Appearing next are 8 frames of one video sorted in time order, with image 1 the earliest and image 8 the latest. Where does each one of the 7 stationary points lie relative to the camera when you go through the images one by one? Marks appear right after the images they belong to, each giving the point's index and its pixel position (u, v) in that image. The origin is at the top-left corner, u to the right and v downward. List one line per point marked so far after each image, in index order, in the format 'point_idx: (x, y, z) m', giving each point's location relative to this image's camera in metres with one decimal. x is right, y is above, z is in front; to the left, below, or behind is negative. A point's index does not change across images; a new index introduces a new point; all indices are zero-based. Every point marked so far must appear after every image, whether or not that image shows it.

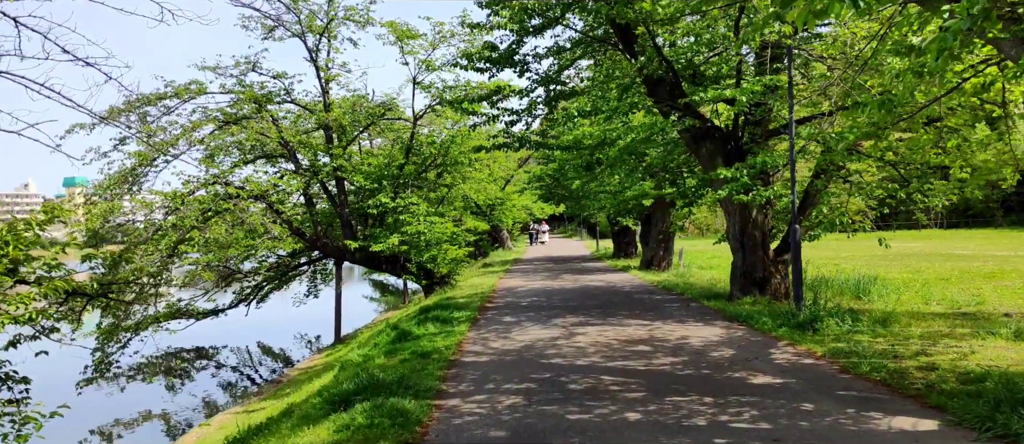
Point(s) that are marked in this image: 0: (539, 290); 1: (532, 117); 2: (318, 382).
0: (+0.6, -1.6, +18.4) m
1: (+0.4, +1.9, +14.3) m
2: (-3.1, -2.5, +12.5) m
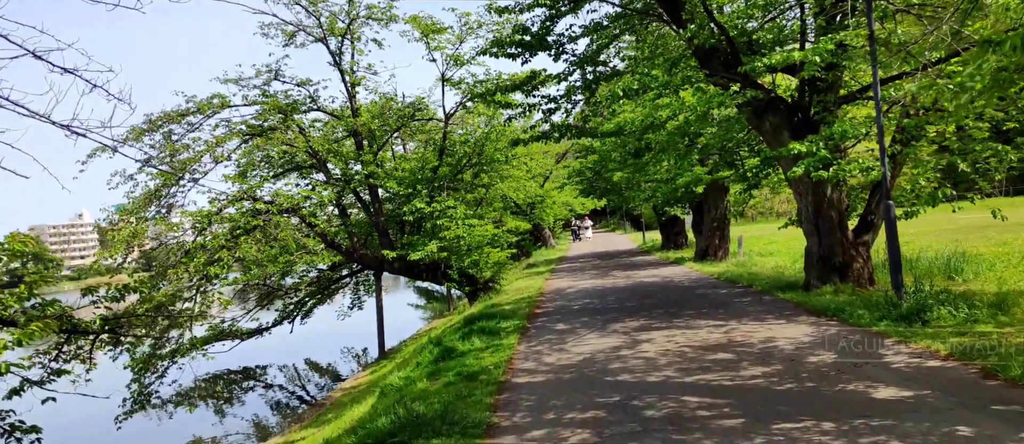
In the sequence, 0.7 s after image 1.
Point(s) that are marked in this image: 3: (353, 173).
0: (+1.7, -1.5, +17.1) m
1: (+1.0, +1.9, +13.1) m
2: (-2.2, -2.7, +11.4) m
3: (-3.9, +1.2, +19.9) m
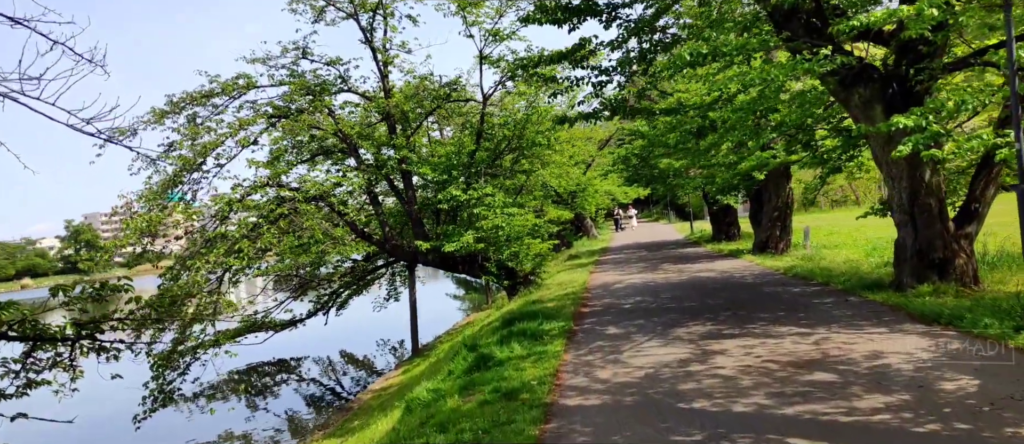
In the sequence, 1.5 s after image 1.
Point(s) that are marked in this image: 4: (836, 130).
0: (+2.5, -1.3, +15.6) m
1: (+1.7, +2.1, +11.5) m
2: (-1.6, -2.5, +10.1) m
3: (-2.9, +1.5, +18.6) m
4: (+4.7, +1.3, +11.6) m
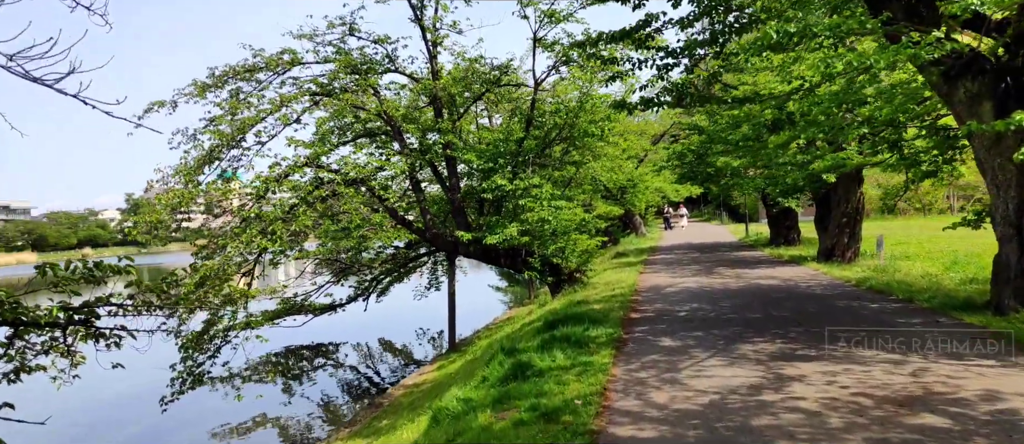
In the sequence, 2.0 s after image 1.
0: (+3.3, -1.3, +14.4) m
1: (+2.4, +2.1, +10.4) m
2: (-1.2, -2.4, +9.2) m
3: (-1.8, +1.8, +17.7) m
4: (+5.4, +1.2, +10.3) m
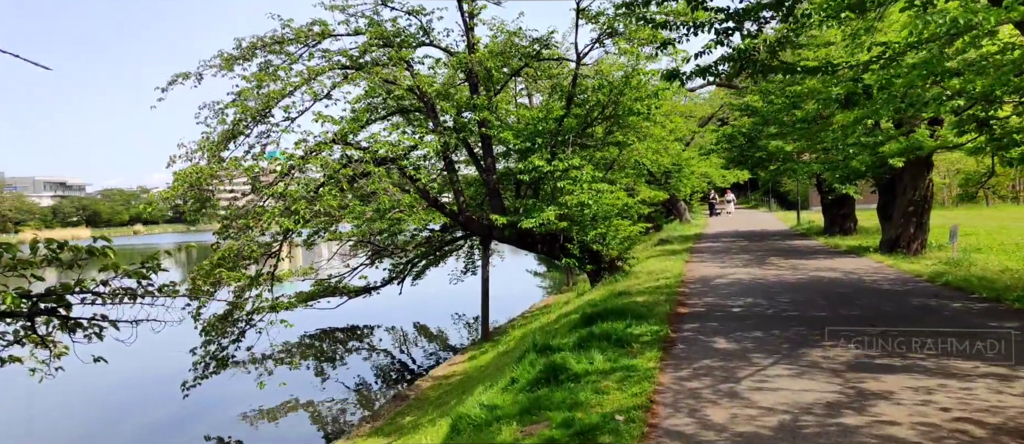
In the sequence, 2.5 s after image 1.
0: (+4.0, -1.1, +13.2) m
1: (+2.8, +2.3, +9.2) m
2: (-0.9, -2.2, +8.3) m
3: (-1.0, +2.1, +16.7) m
4: (+5.9, +1.3, +9.0) m
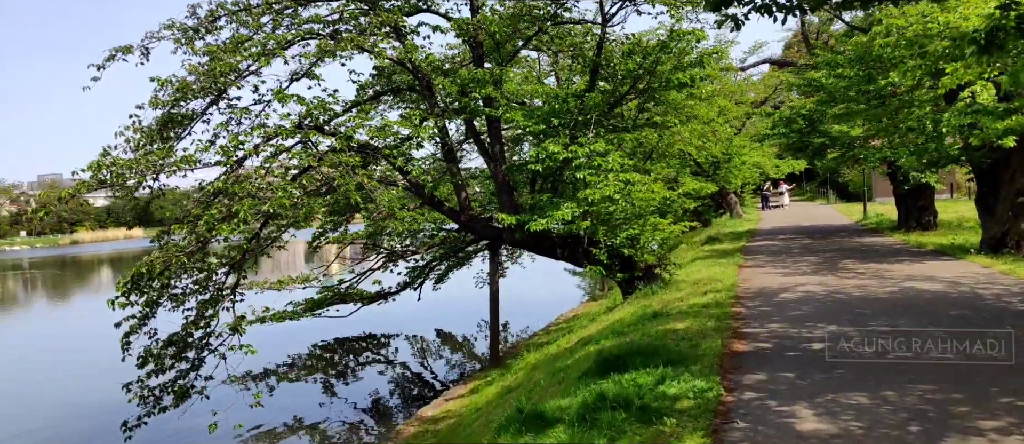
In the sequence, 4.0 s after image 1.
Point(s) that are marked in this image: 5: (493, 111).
0: (+4.0, -1.0, +10.1) m
1: (+2.6, +2.3, +6.1) m
2: (-1.1, -2.2, +5.4) m
3: (-0.8, +2.1, +13.8) m
4: (+5.6, +1.3, +5.7) m
5: (-0.3, +1.9, +13.4) m
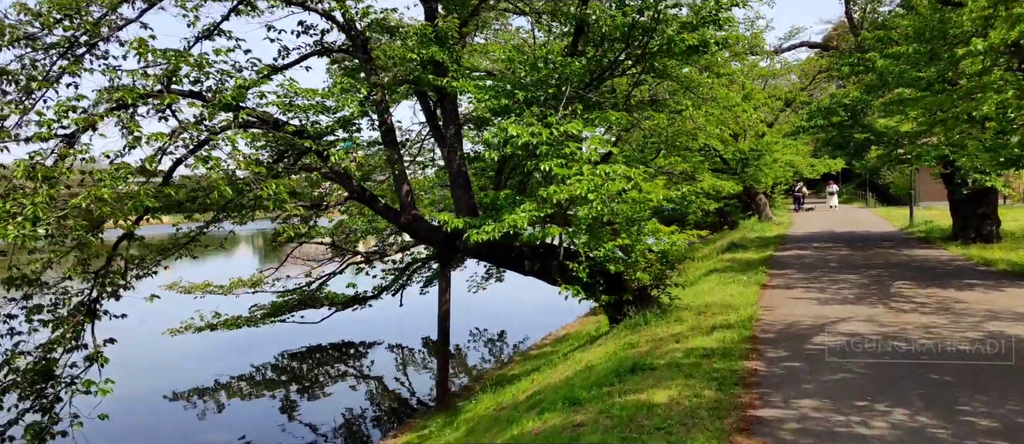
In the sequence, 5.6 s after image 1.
0: (+3.2, -1.2, +6.8) m
1: (+1.8, +2.1, +2.9) m
2: (-2.1, -2.3, +2.4) m
3: (-1.3, +2.1, +10.7) m
4: (+4.7, +1.1, +2.4) m
5: (-0.9, +1.8, +10.2) m
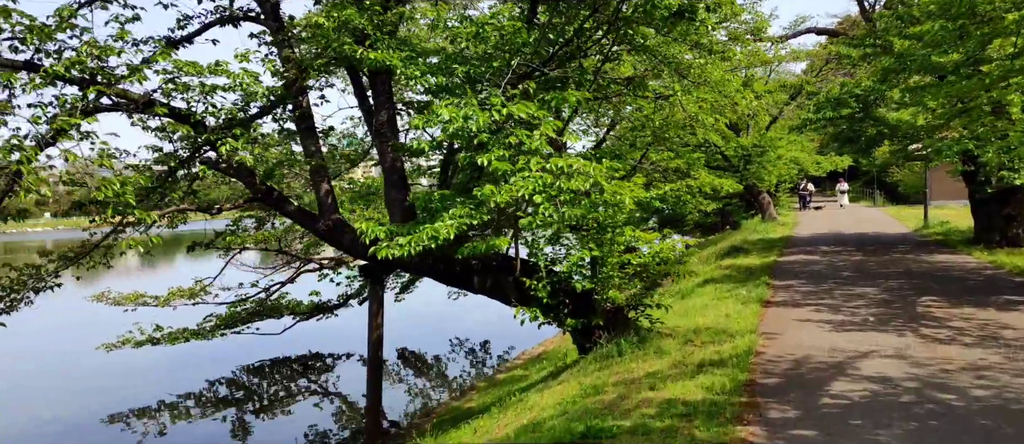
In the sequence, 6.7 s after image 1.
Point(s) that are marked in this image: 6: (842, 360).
0: (+2.6, -1.3, +4.8) m
1: (+1.1, +2.0, +0.9) m
2: (-2.7, -2.4, +0.4) m
3: (-1.9, +2.0, +8.7) m
4: (+4.1, +1.0, +0.4) m
5: (-1.5, +1.8, +8.2) m
6: (+3.0, -1.2, +7.1) m
